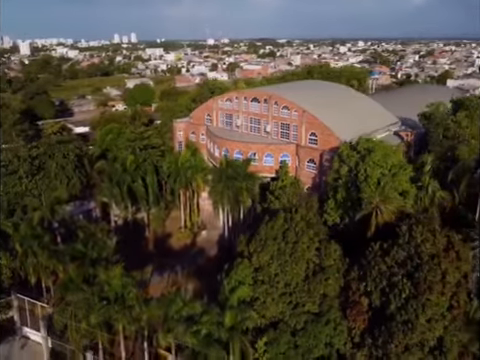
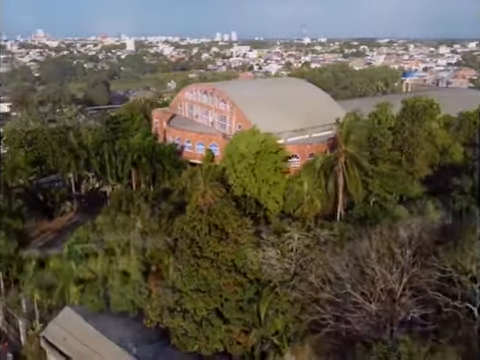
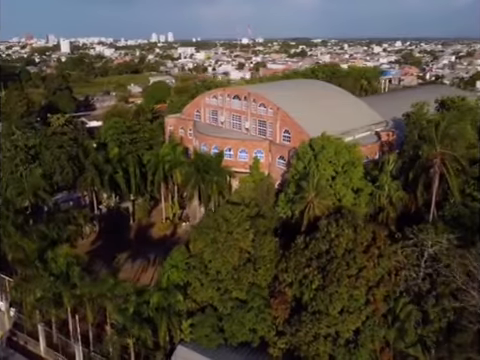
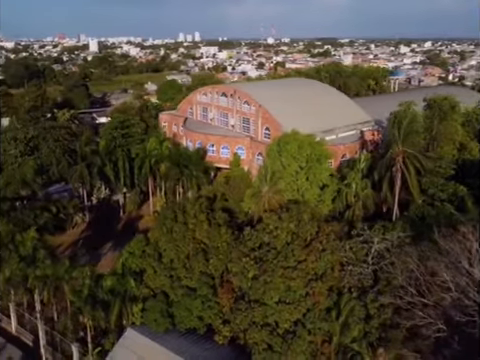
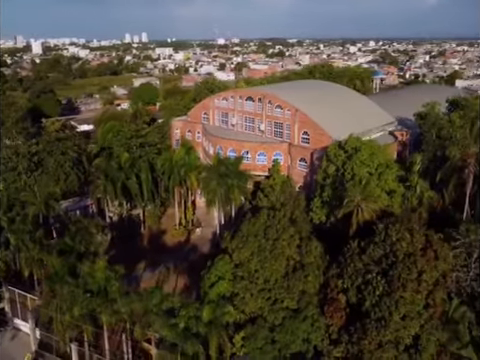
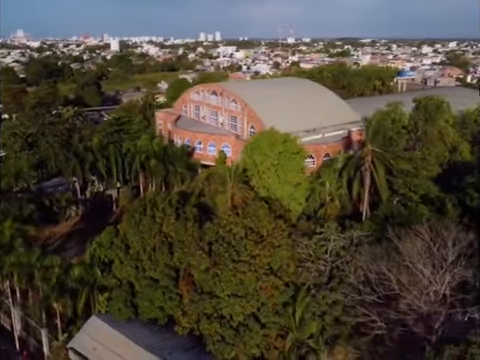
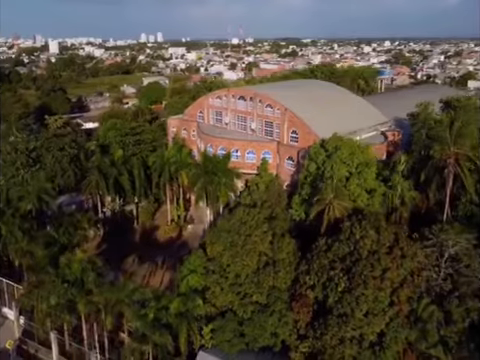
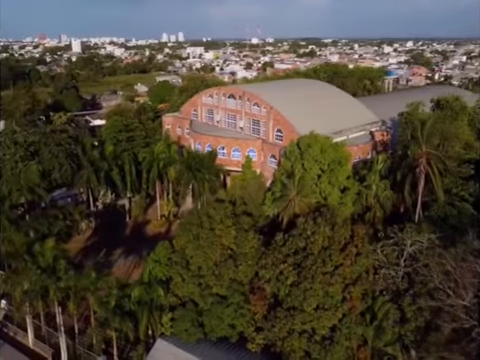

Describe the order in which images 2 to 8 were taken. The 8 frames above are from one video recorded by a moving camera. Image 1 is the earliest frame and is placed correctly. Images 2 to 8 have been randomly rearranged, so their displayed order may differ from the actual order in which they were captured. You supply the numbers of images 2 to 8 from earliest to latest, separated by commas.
5, 7, 3, 8, 4, 6, 2
